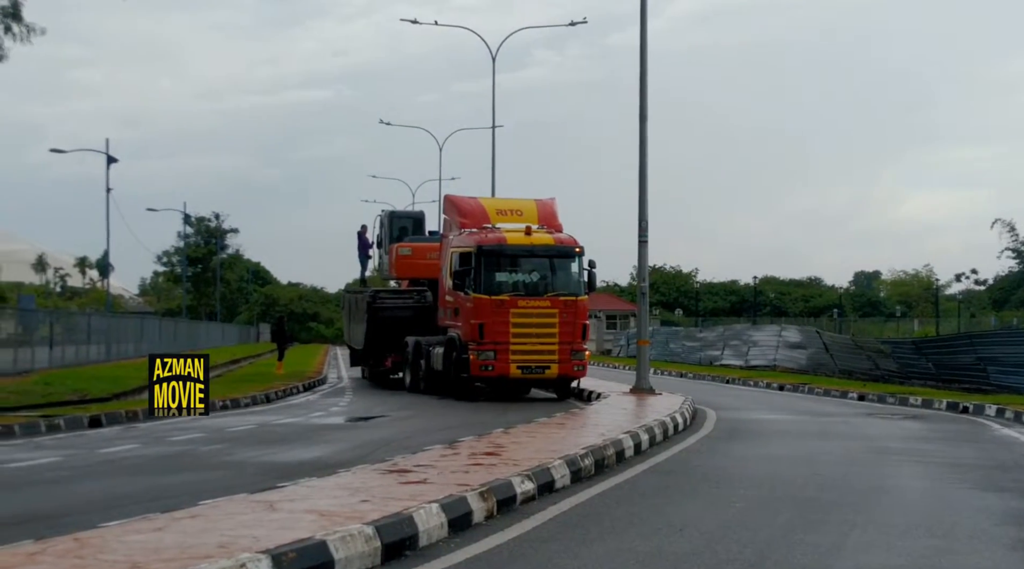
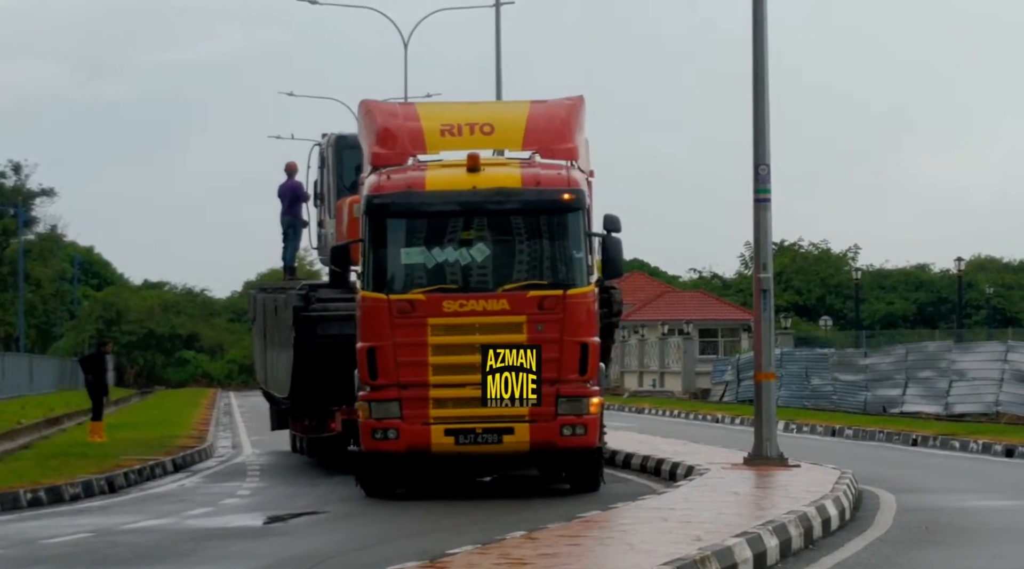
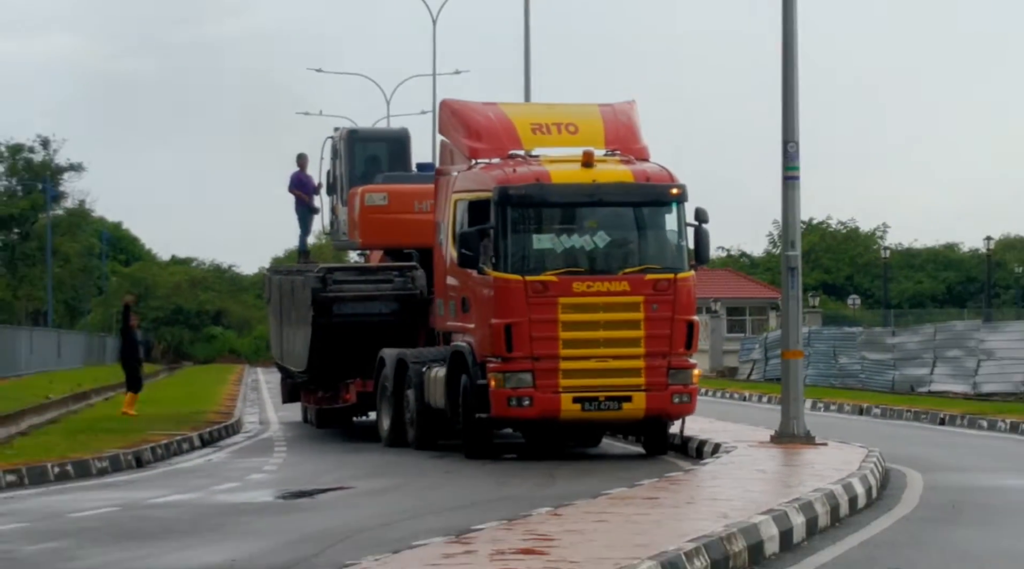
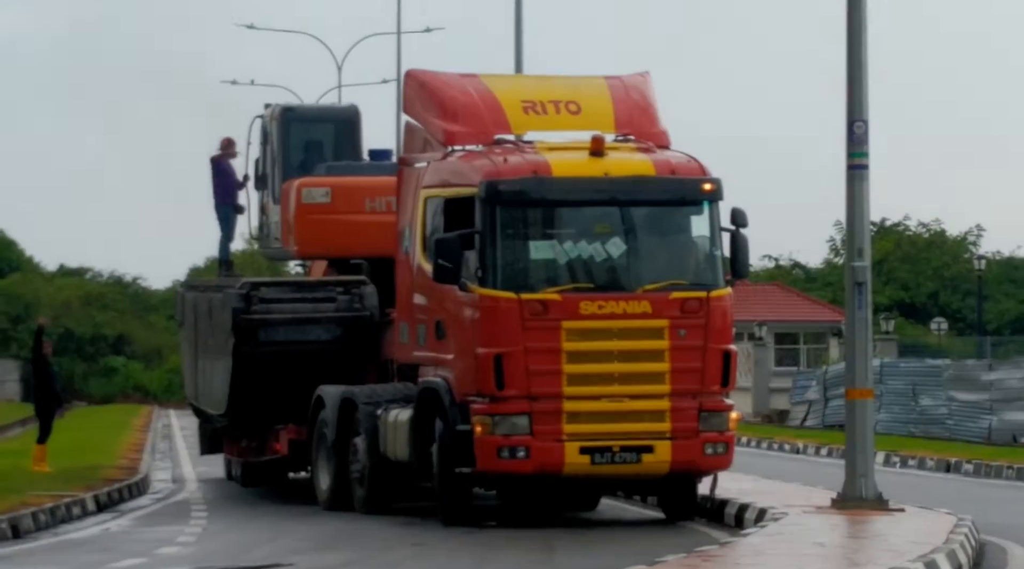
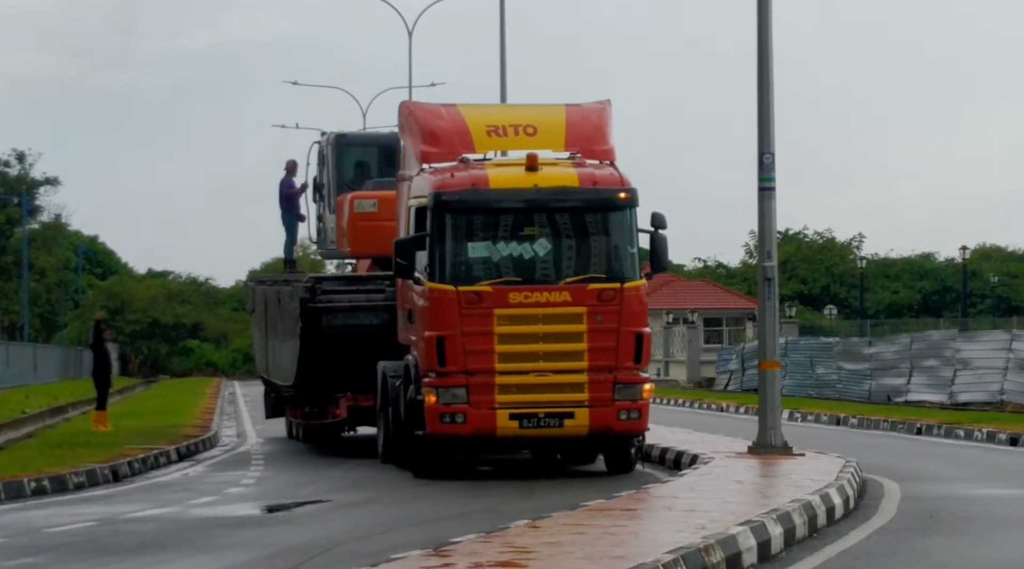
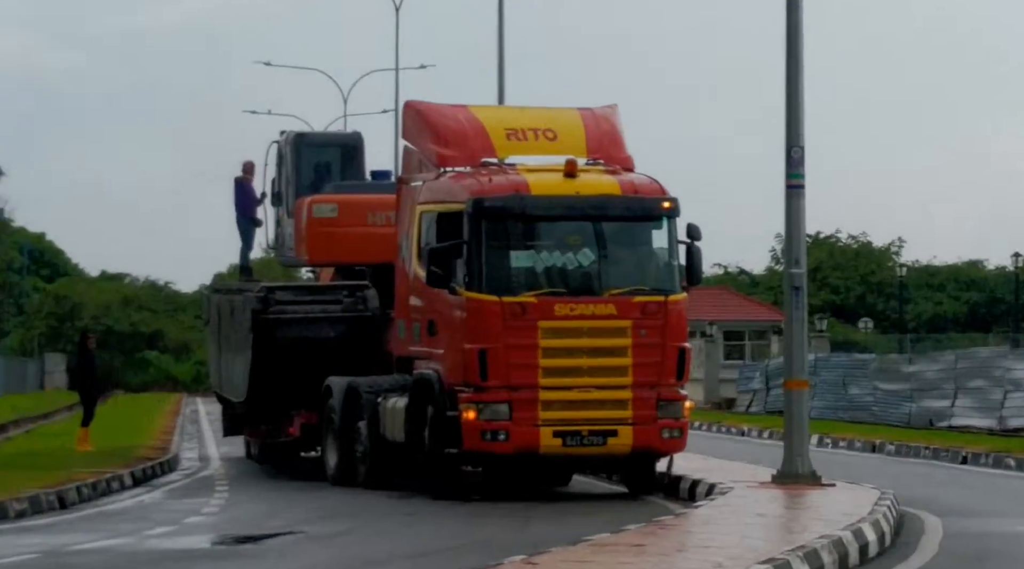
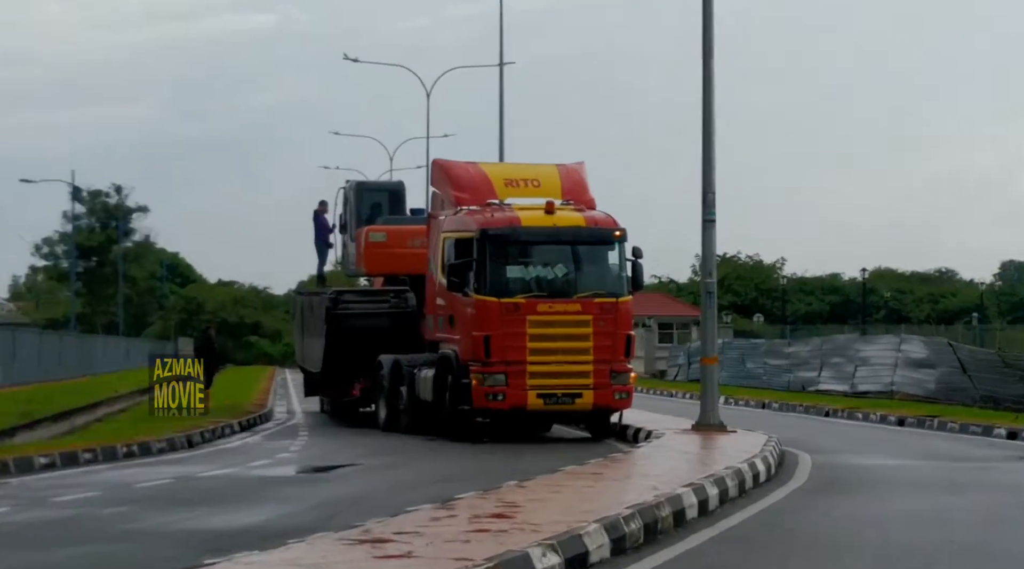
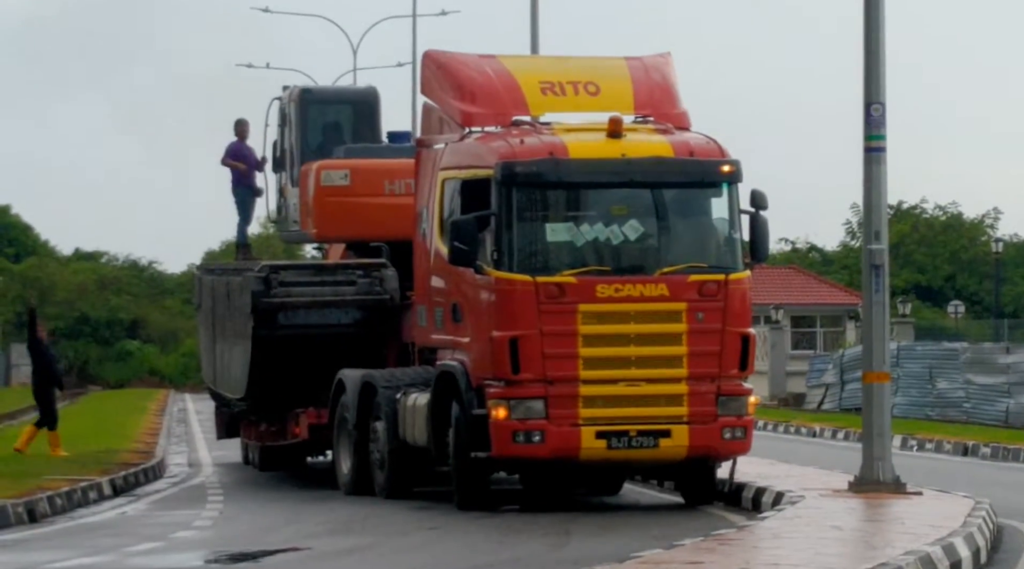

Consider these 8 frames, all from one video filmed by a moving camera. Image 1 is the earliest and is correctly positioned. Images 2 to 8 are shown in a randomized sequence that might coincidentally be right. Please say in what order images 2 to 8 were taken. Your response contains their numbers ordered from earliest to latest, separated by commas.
7, 6, 4, 8, 3, 5, 2
